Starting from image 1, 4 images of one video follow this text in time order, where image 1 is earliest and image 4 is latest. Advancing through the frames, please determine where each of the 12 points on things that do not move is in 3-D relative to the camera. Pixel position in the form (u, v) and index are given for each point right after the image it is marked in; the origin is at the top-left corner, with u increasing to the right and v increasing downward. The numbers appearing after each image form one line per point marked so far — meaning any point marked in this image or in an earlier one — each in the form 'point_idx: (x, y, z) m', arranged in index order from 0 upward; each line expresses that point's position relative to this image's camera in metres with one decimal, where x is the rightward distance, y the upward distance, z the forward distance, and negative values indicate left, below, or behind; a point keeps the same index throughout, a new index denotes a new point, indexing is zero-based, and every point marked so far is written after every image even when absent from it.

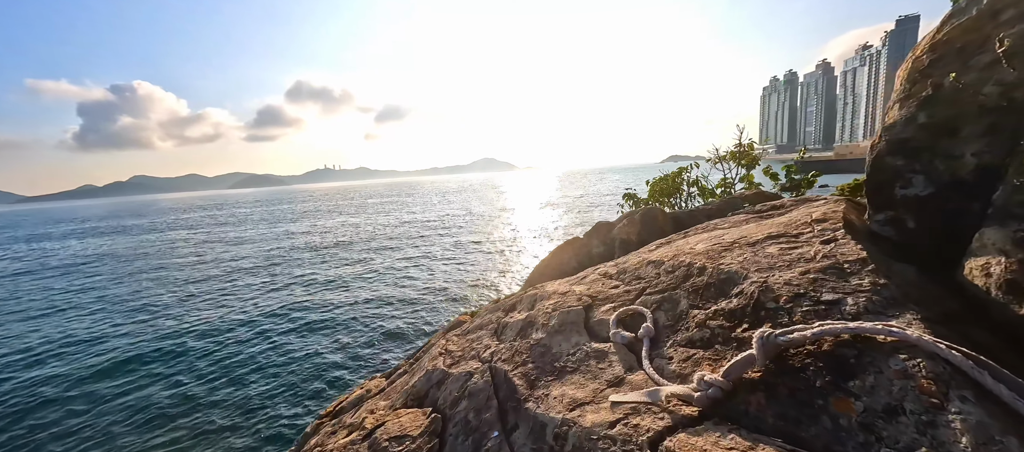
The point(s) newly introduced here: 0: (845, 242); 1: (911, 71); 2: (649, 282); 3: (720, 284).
0: (+1.7, -0.1, +2.0) m
1: (+2.1, +0.8, +2.1) m
2: (+0.9, -0.4, +2.6) m
3: (+1.1, -0.3, +2.1) m
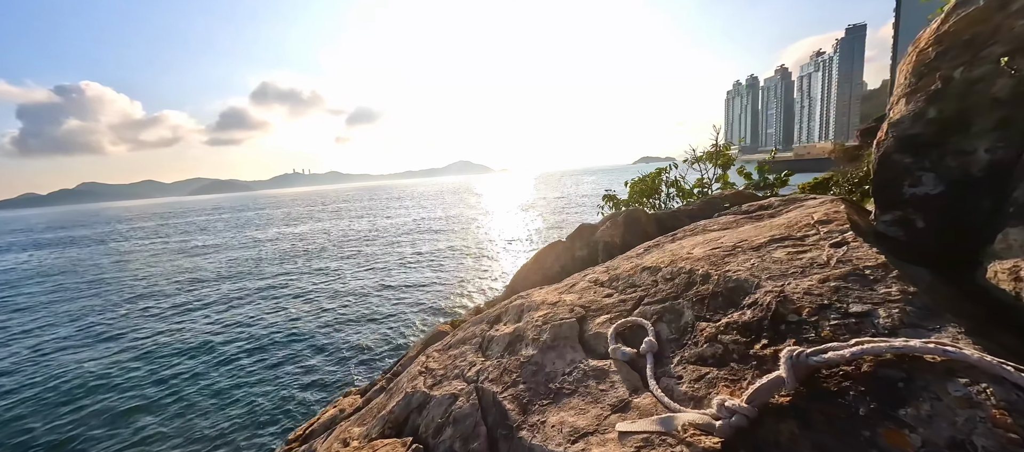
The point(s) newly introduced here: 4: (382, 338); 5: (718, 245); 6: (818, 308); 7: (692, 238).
0: (+1.6, -0.1, +1.8) m
1: (+2.0, +0.8, +2.0) m
2: (+0.8, -0.4, +2.4) m
3: (+1.0, -0.3, +1.9) m
4: (-3.8, -3.3, +11.5) m
5: (+1.3, -0.1, +2.5) m
6: (+1.2, -0.3, +1.5) m
7: (+1.4, -0.1, +3.2) m
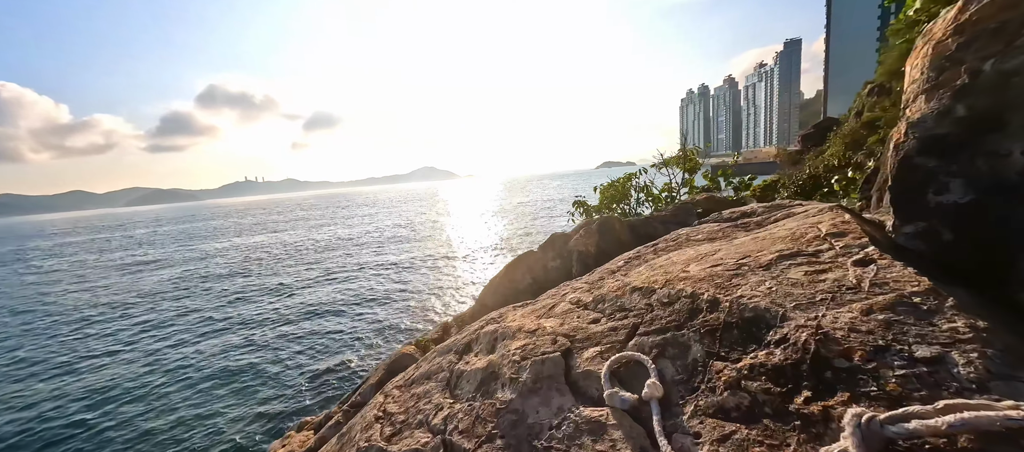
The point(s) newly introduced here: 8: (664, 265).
0: (+1.5, -0.2, +1.6) m
1: (+1.9, +0.8, +1.8) m
2: (+0.7, -0.5, +2.1) m
3: (+0.9, -0.4, +1.6) m
4: (-4.6, -3.6, +10.7) m
5: (+1.1, -0.2, +2.2) m
6: (+1.1, -0.4, +1.2) m
7: (+1.2, -0.2, +2.9) m
8: (+1.0, -0.3, +2.6) m
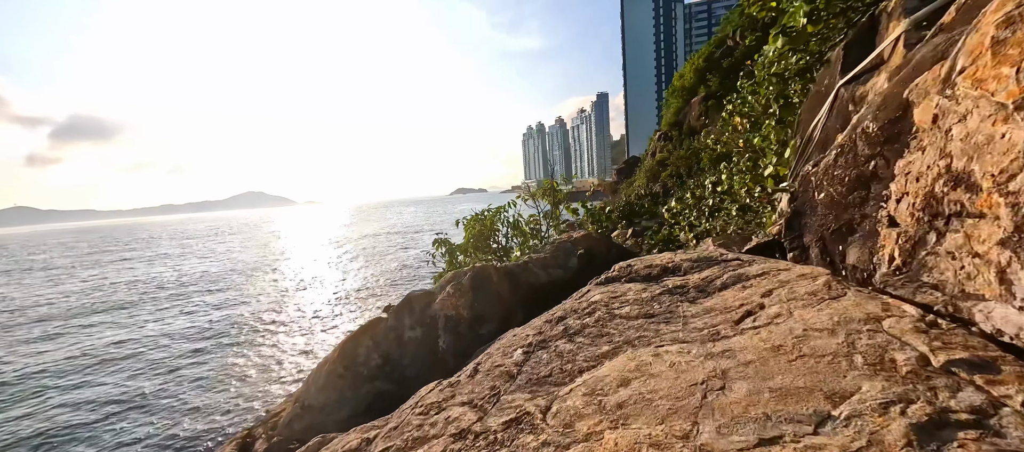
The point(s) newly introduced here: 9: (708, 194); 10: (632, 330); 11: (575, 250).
0: (+1.2, -0.4, +0.7) m
1: (+1.5, +0.5, +1.0) m
2: (+0.3, -0.8, +0.8) m
3: (+0.7, -0.7, +0.4) m
4: (-7.6, -4.6, +6.8) m
5: (+0.7, -0.5, +1.1) m
6: (+1.0, -0.7, +0.2) m
7: (+0.5, -0.6, +1.7) m
8: (+0.4, -0.6, +1.4) m
9: (+3.9, +0.7, +7.8) m
10: (+0.6, -0.5, +2.1) m
11: (+0.9, -0.3, +5.4) m
